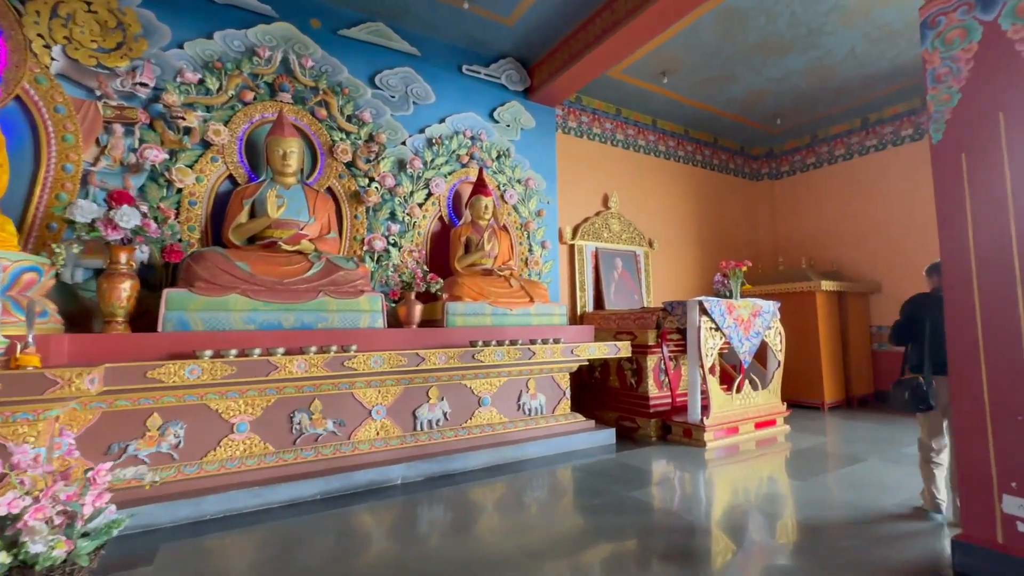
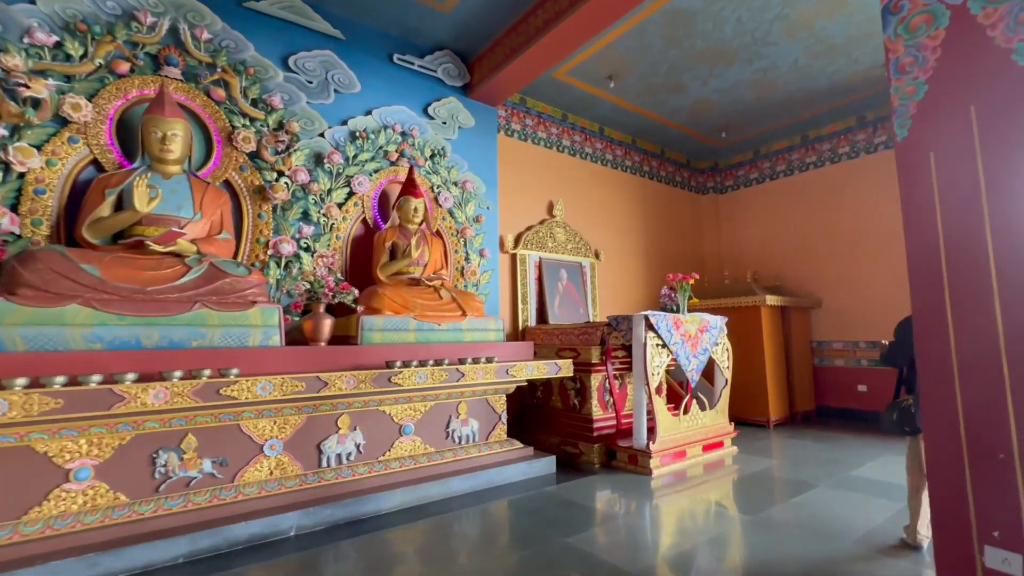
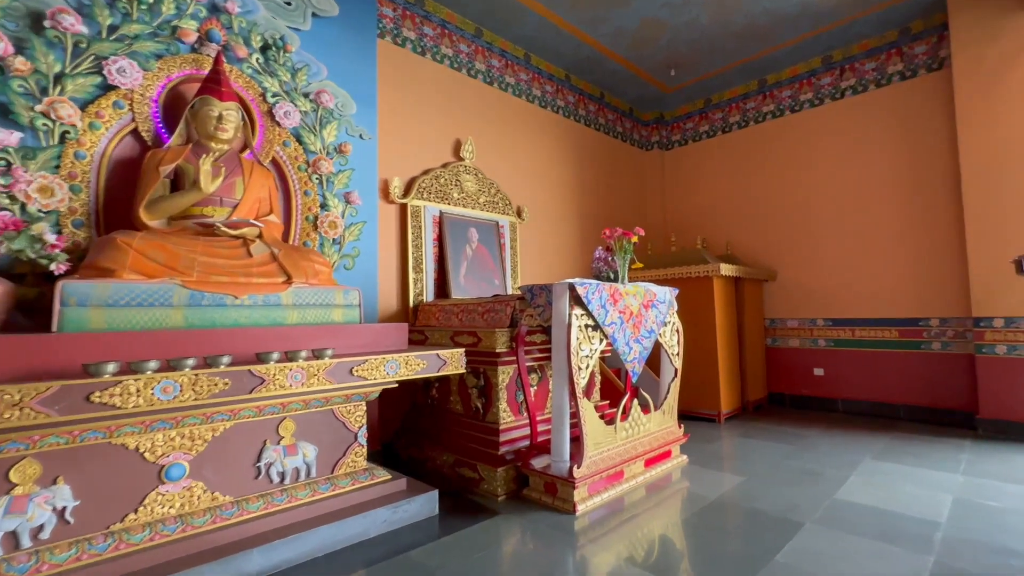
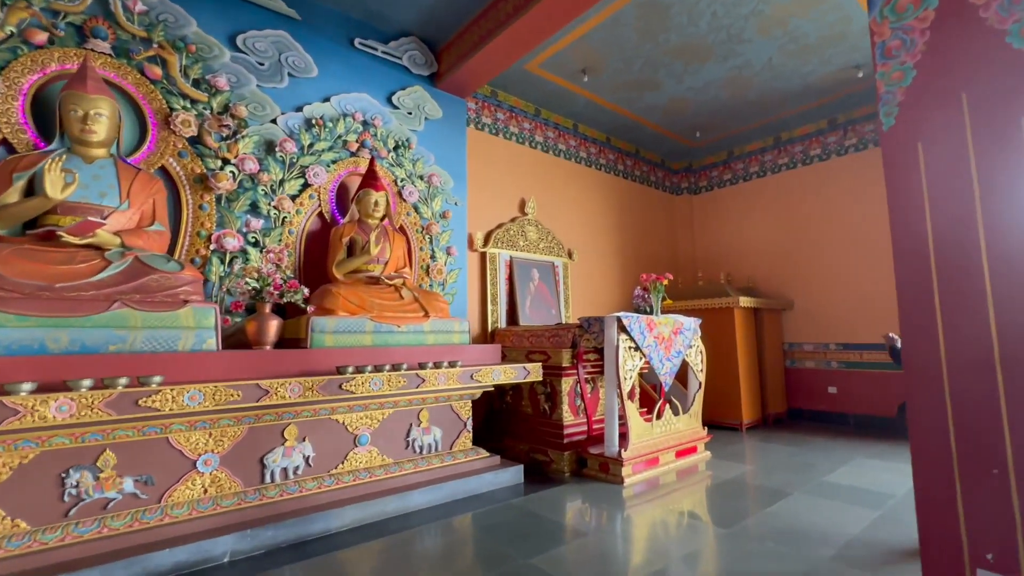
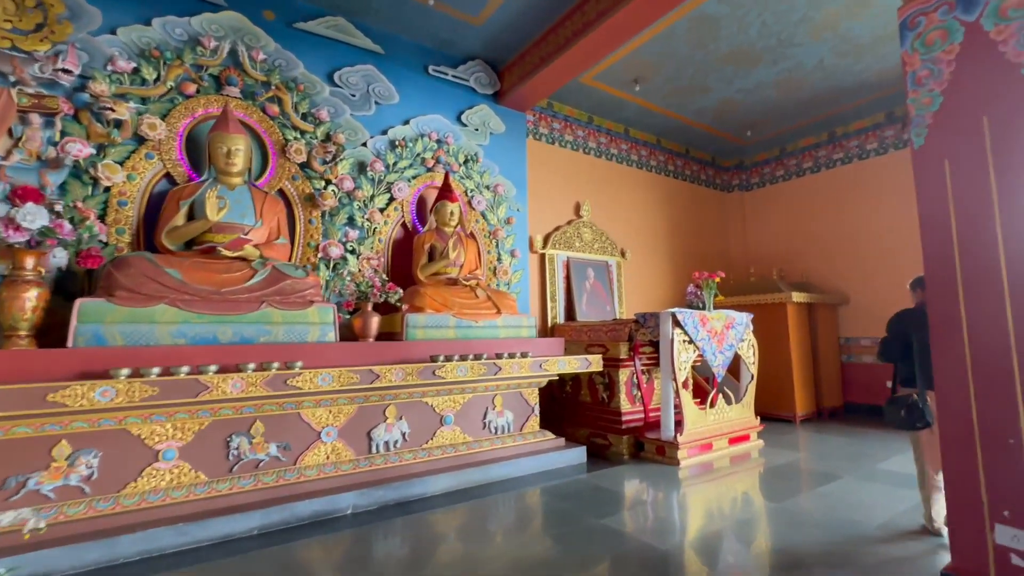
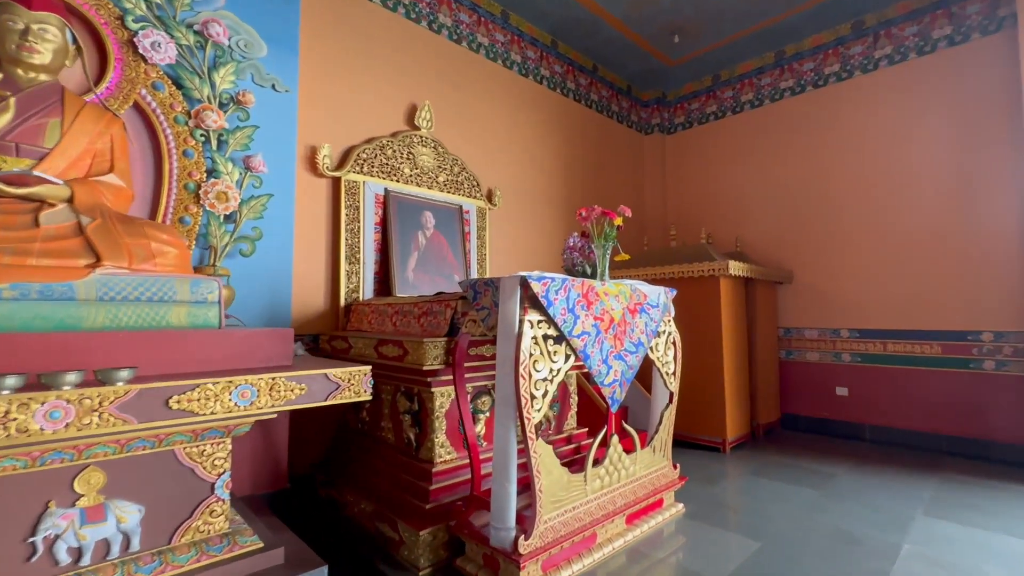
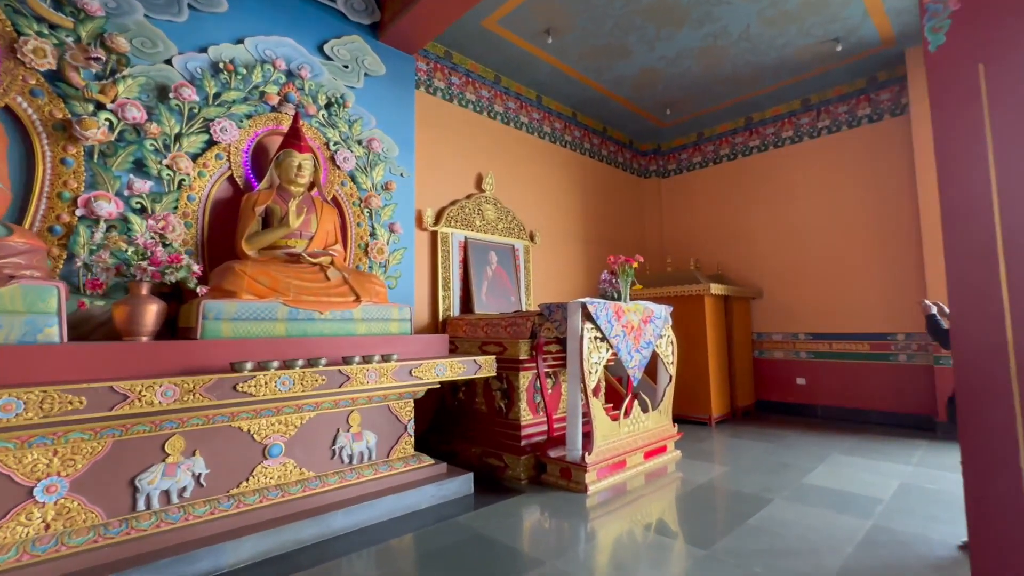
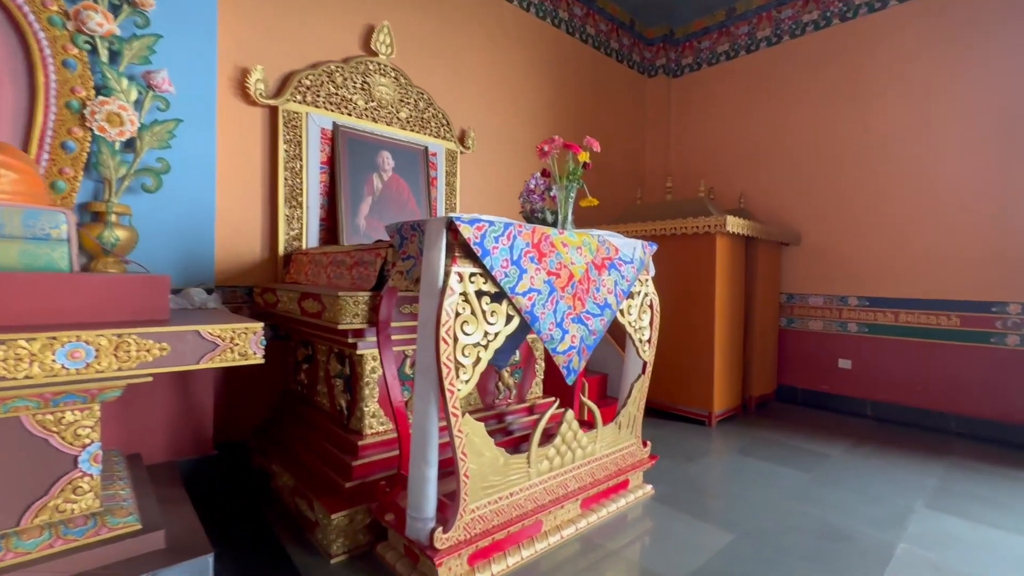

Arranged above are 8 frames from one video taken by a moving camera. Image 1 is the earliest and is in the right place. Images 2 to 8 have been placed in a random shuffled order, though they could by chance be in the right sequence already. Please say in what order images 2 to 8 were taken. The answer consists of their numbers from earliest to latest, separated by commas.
5, 2, 4, 7, 3, 6, 8
